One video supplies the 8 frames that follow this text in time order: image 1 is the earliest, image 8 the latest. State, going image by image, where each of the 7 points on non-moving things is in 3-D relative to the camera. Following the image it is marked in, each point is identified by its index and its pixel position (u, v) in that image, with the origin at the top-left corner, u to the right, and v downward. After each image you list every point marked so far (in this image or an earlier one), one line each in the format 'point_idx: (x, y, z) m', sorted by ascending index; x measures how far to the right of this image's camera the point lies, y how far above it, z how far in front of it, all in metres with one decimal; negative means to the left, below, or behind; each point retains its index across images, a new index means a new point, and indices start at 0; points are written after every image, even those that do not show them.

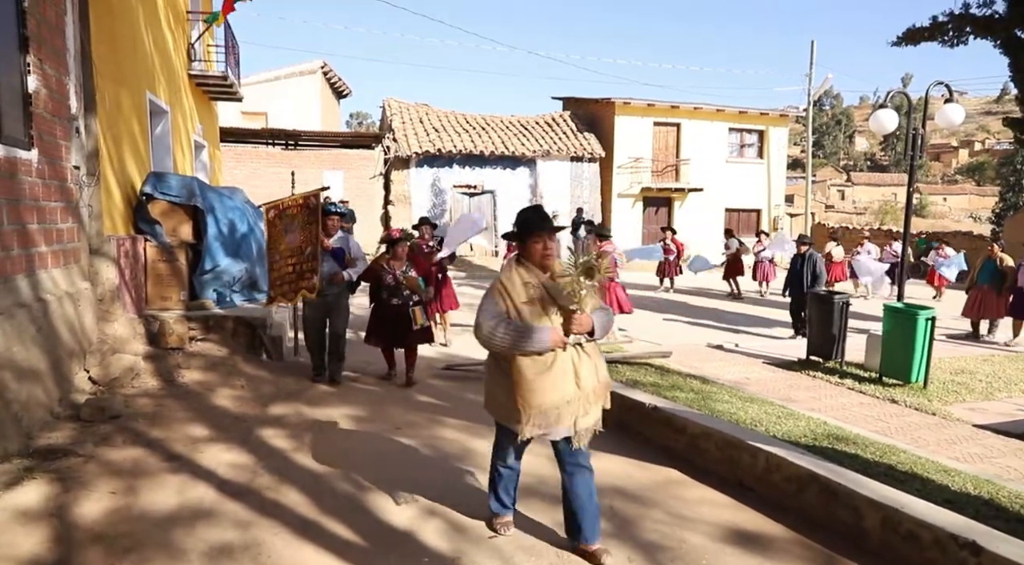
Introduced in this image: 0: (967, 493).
0: (+2.2, -1.0, +3.5) m
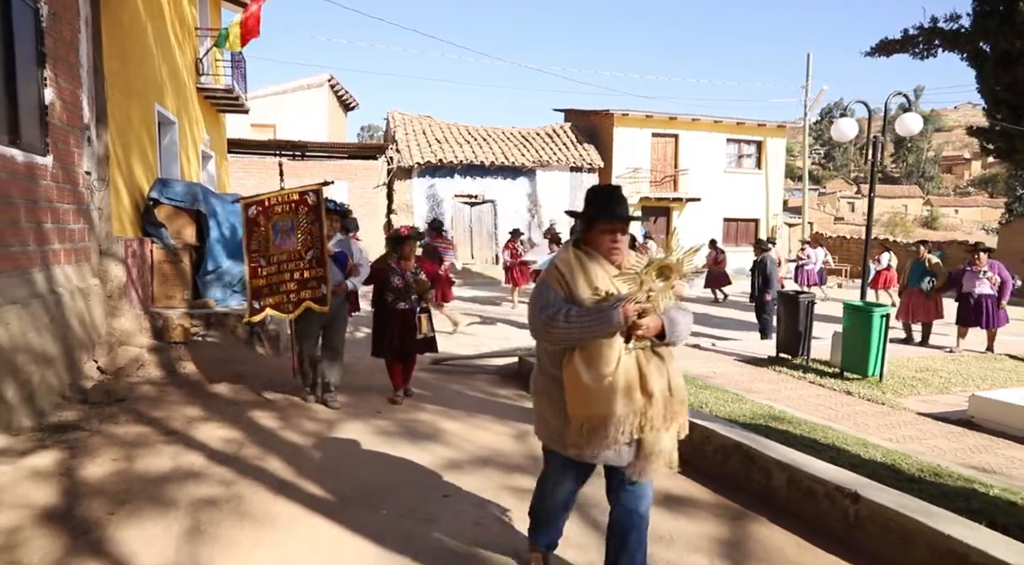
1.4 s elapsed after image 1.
0: (+1.9, -0.9, +3.9) m
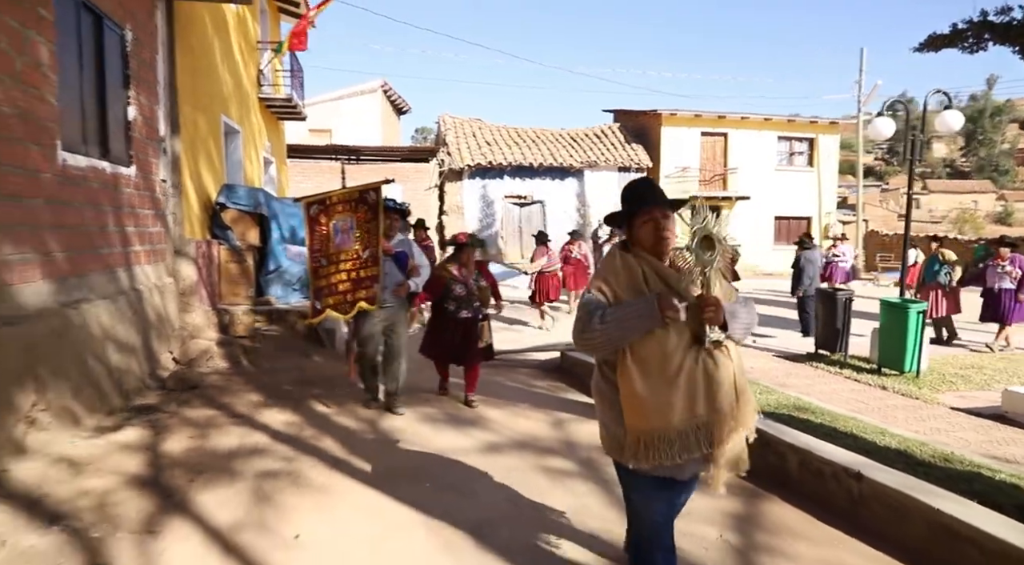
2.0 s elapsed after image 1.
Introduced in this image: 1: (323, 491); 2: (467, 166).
0: (+2.1, -0.9, +4.1) m
1: (-1.0, -1.1, +3.8) m
2: (-1.2, +3.1, +19.5) m
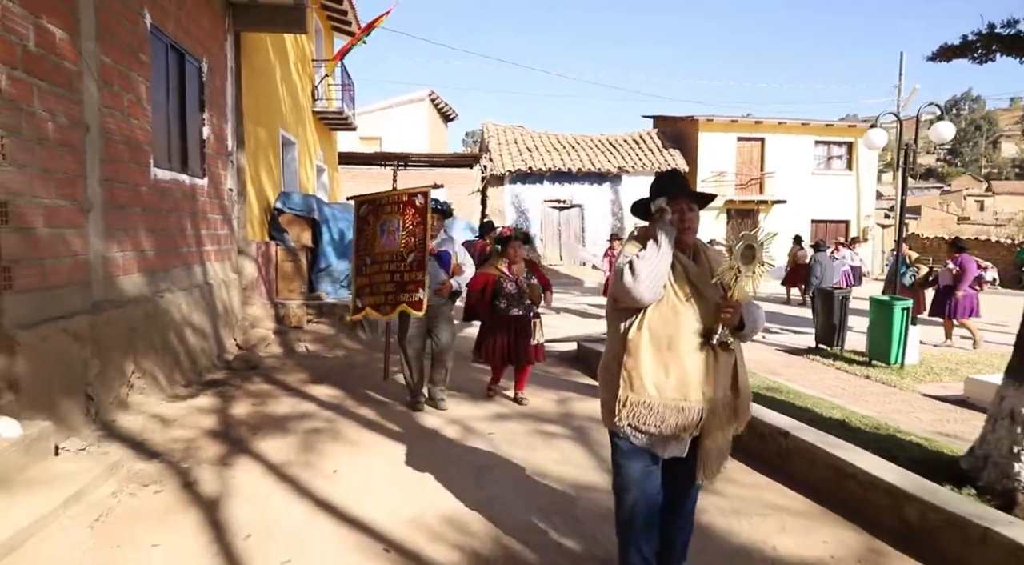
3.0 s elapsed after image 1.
0: (+2.1, -0.9, +4.8) m
1: (-1.0, -1.1, +4.8) m
2: (-0.1, +3.1, +20.4) m
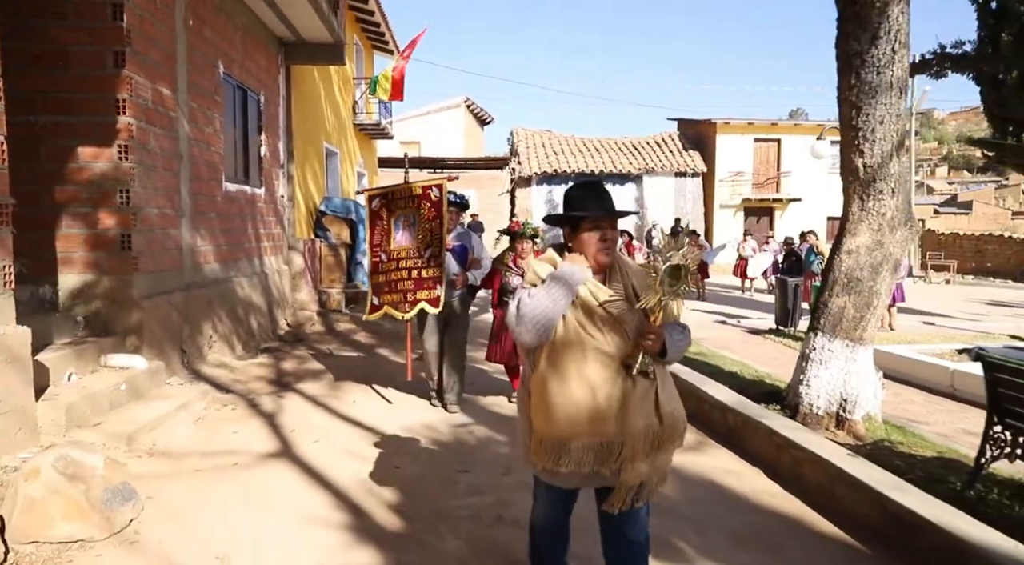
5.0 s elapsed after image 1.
0: (+1.9, -0.8, +6.3) m
1: (-1.2, -0.9, +6.4) m
2: (+0.7, +3.3, +22.0) m
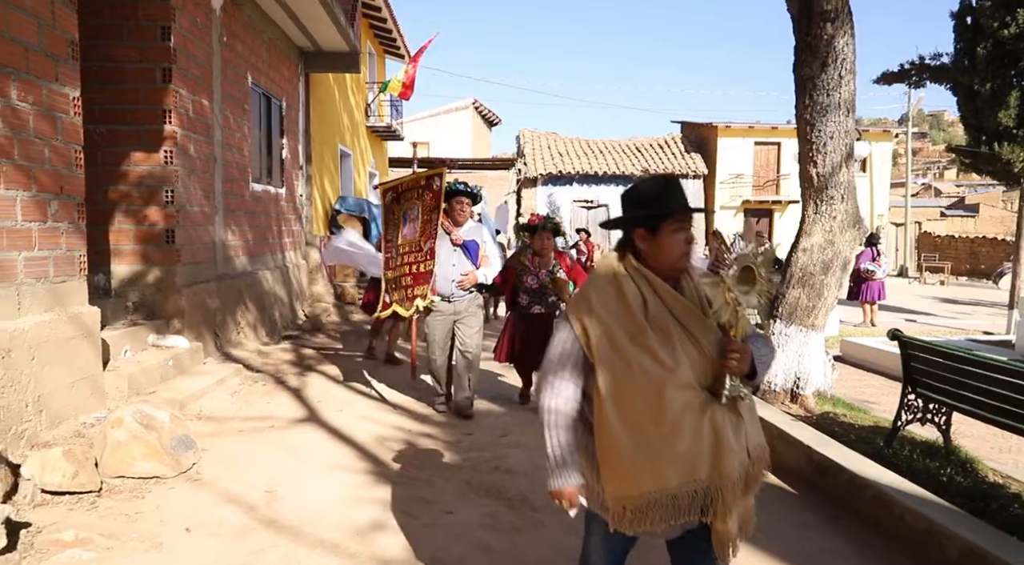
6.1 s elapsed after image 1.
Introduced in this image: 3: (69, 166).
0: (+1.9, -0.7, +6.9) m
1: (-1.2, -0.9, +7.1) m
2: (+0.9, +3.4, +22.7) m
3: (-2.7, +0.7, +4.4) m
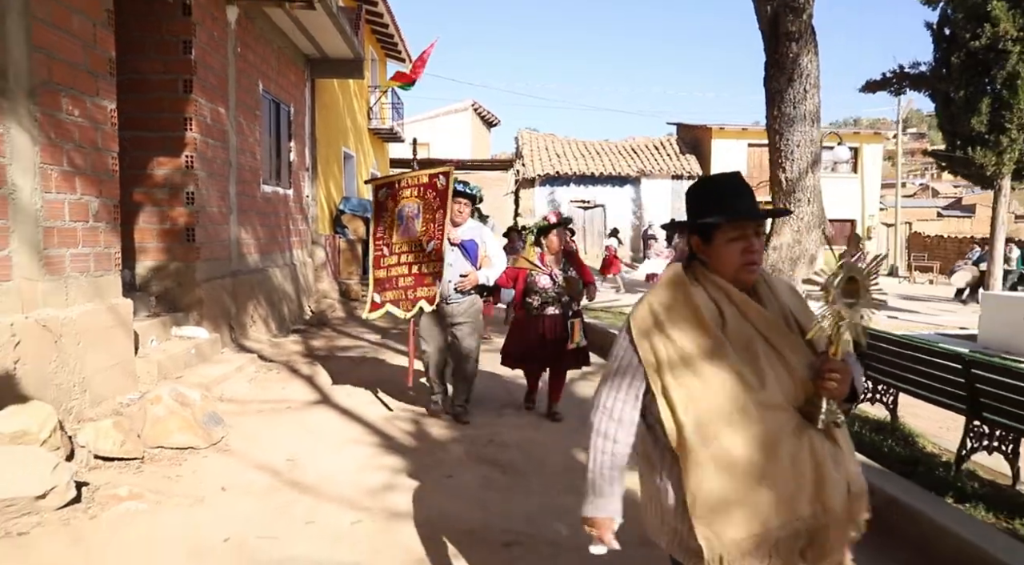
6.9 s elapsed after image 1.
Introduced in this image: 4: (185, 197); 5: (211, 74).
0: (+1.8, -0.7, +7.4) m
1: (-1.3, -0.8, +7.6) m
2: (+0.8, +3.4, +23.1) m
3: (-2.7, +0.7, +4.8) m
4: (-2.9, +0.8, +6.5) m
5: (-2.9, +2.0, +6.9) m
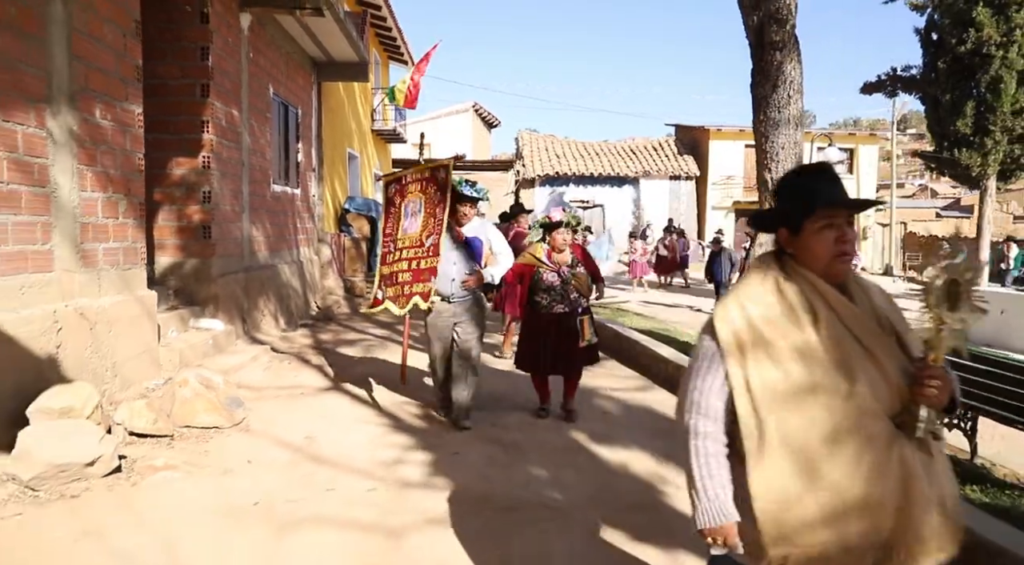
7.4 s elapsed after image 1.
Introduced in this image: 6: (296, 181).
0: (+1.8, -0.6, +7.8) m
1: (-1.2, -0.8, +8.0) m
2: (+0.8, +3.4, +23.5) m
3: (-2.7, +0.8, +5.2) m
4: (-2.9, +0.8, +6.9) m
5: (-2.8, +2.0, +7.3) m
6: (-3.1, +1.4, +10.4) m
